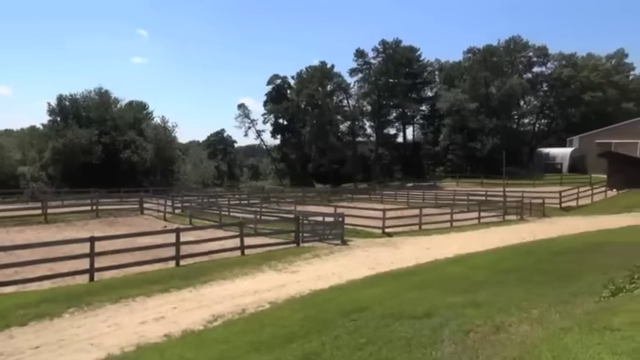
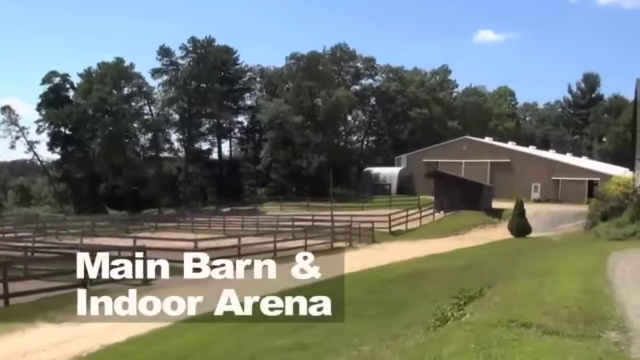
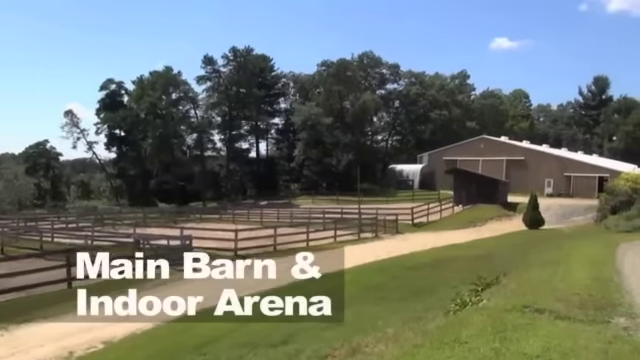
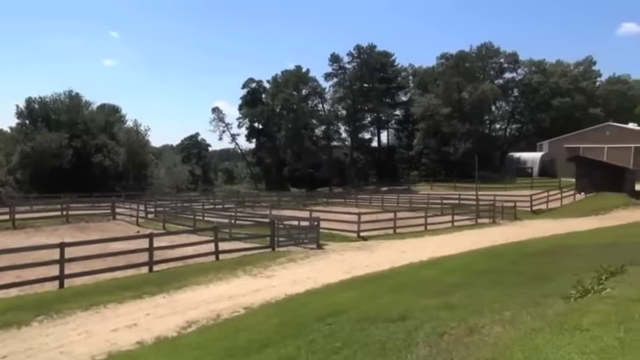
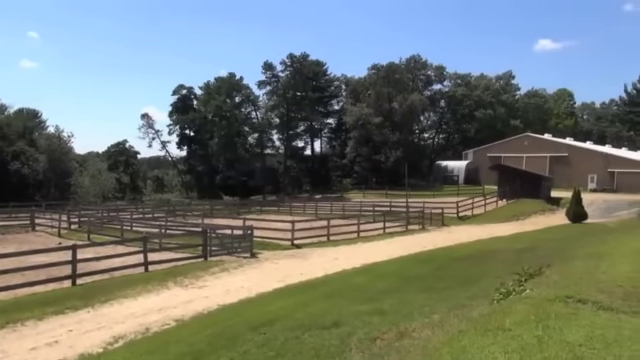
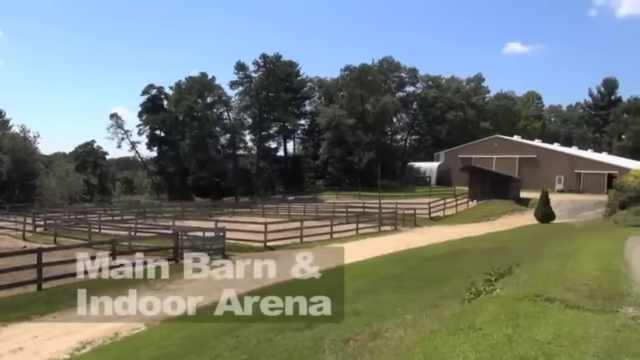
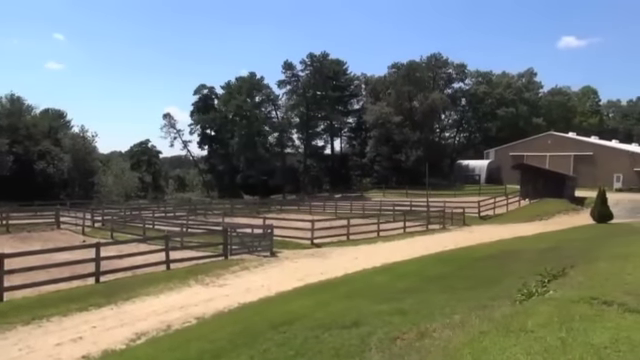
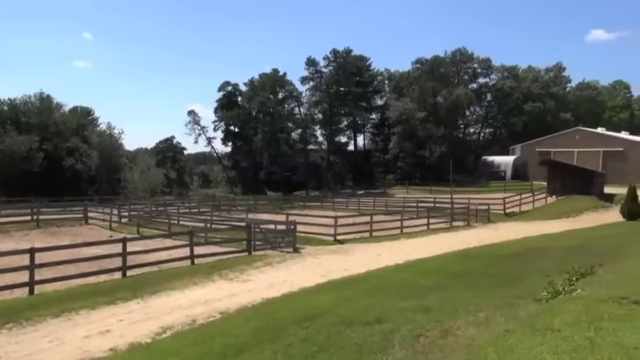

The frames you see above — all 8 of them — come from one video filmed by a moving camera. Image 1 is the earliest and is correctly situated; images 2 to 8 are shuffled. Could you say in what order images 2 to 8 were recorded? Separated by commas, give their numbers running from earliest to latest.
4, 8, 7, 5, 6, 3, 2
